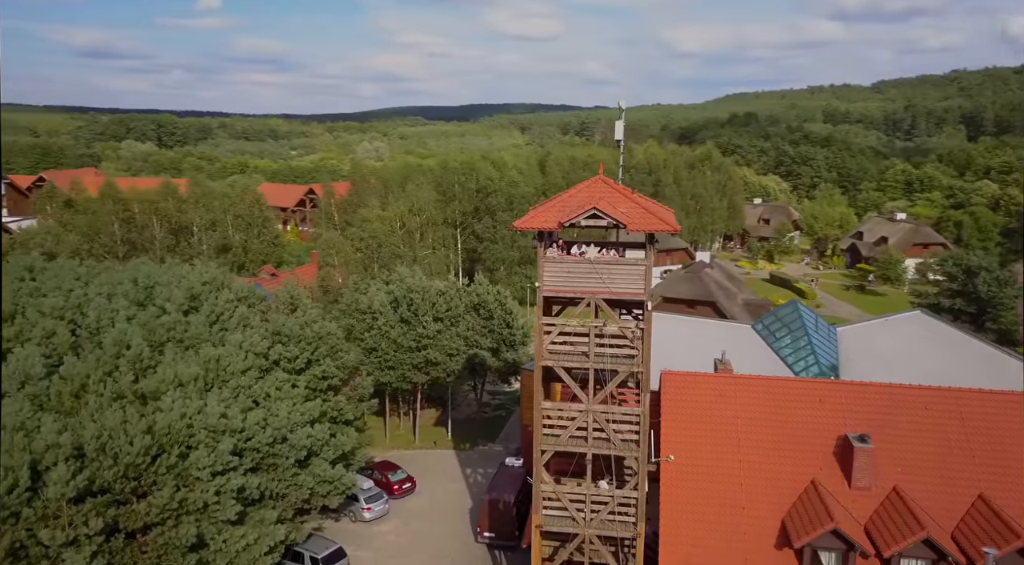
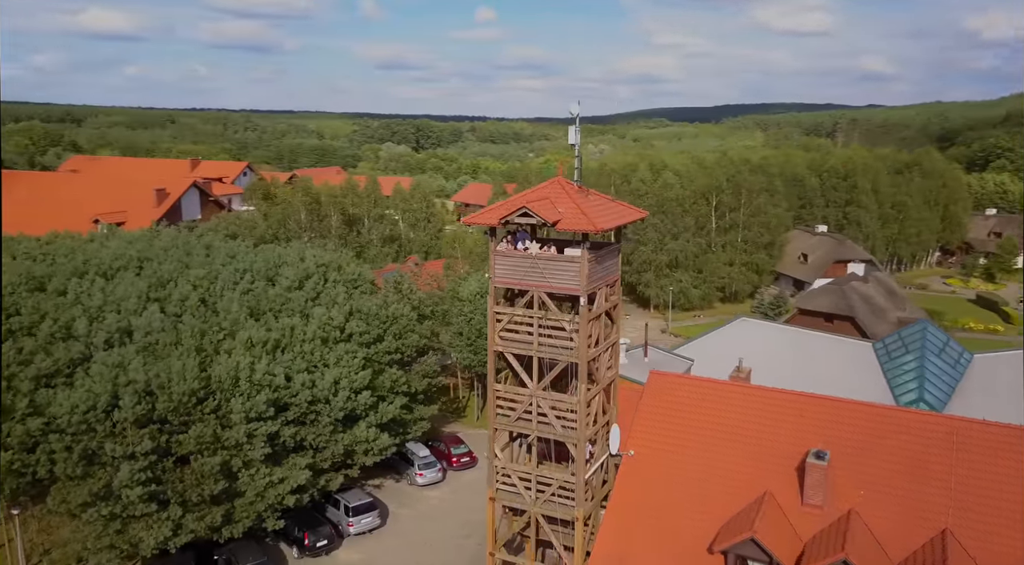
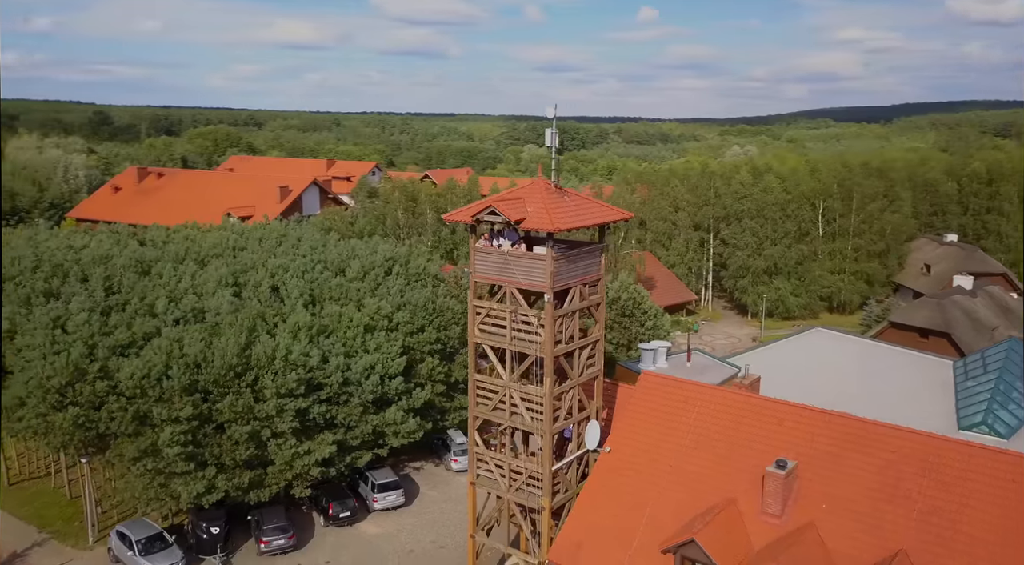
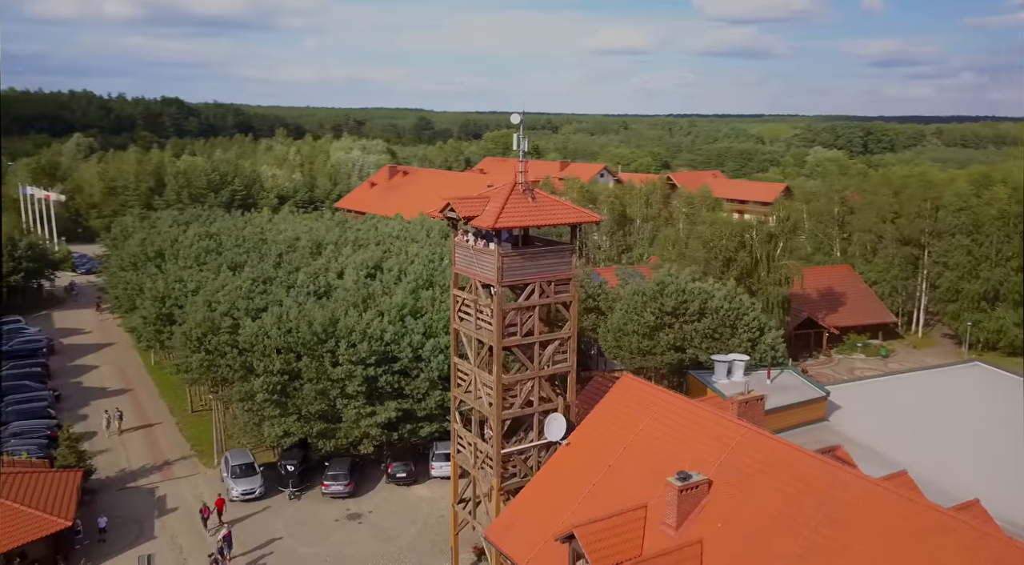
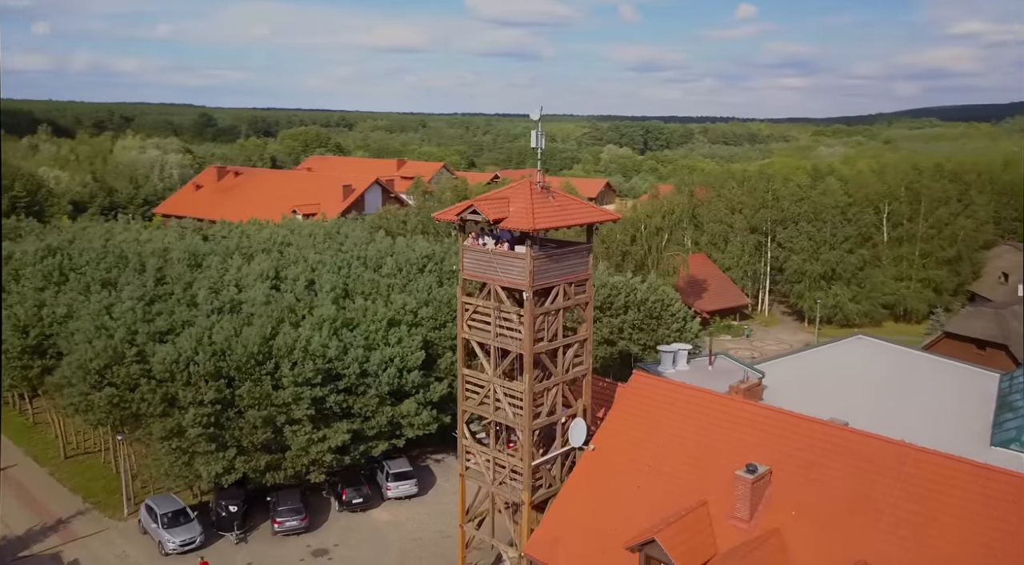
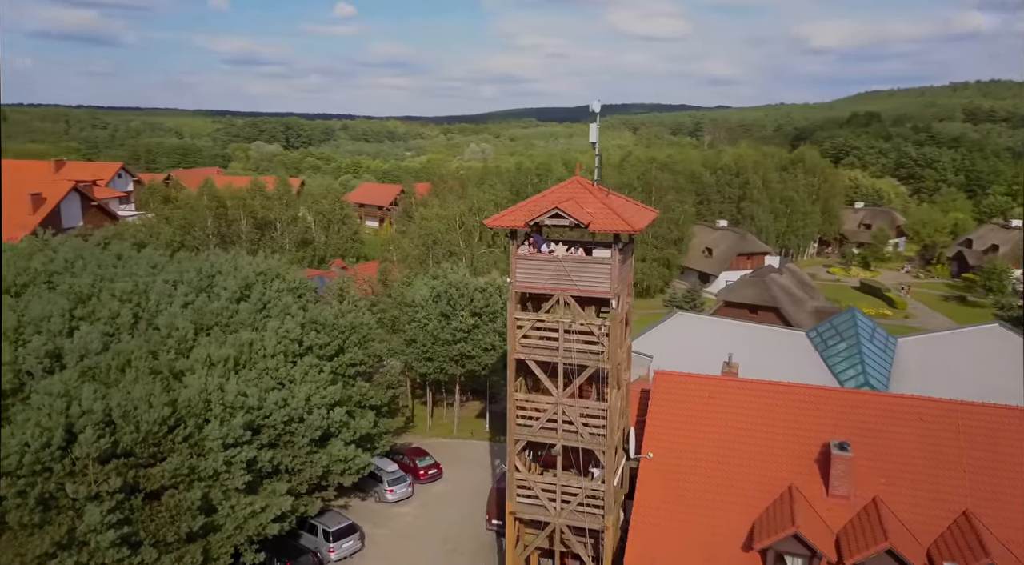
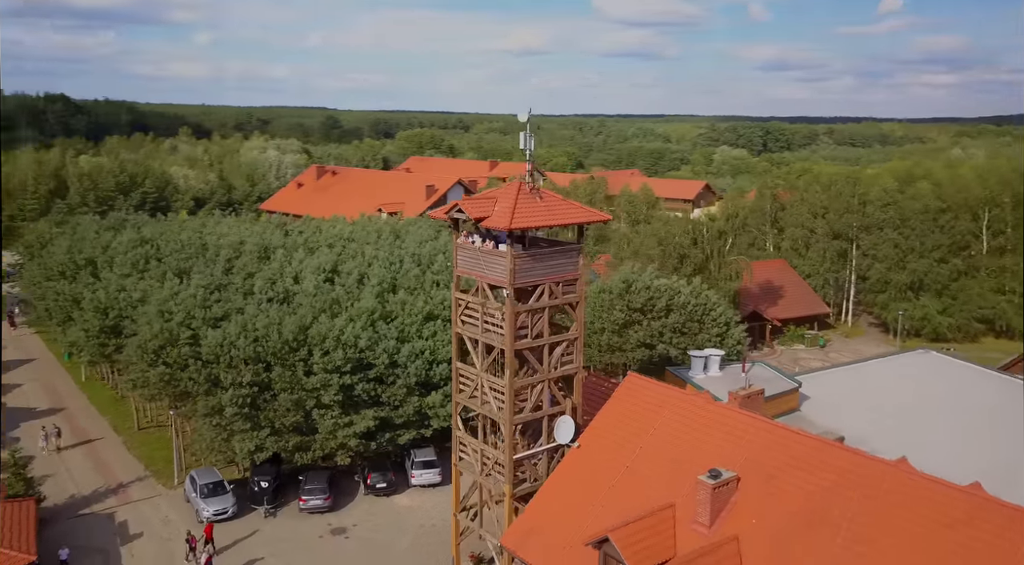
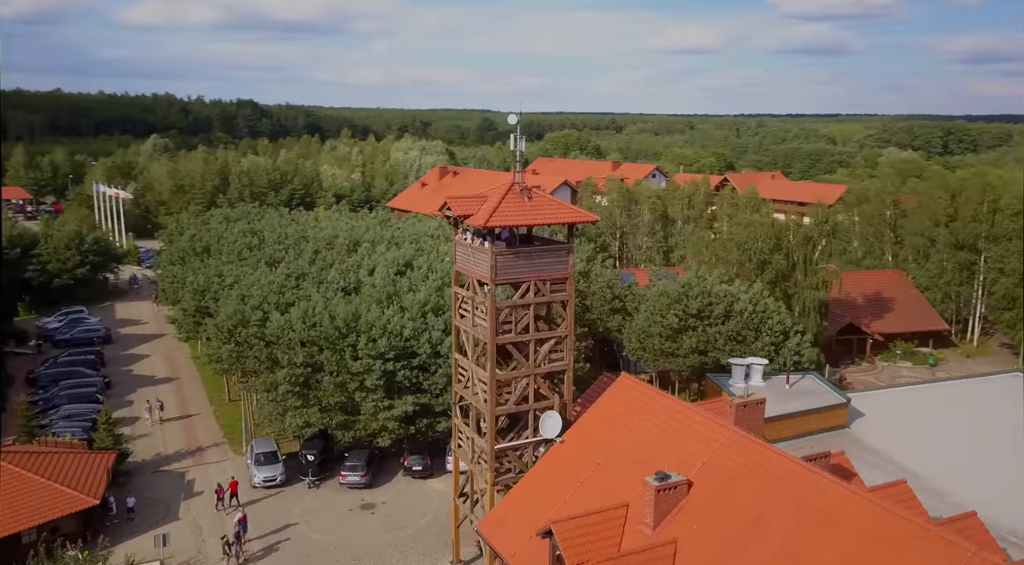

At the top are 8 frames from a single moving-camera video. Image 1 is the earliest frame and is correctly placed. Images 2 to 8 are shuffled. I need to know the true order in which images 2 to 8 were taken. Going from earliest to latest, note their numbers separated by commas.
6, 2, 3, 5, 7, 4, 8
